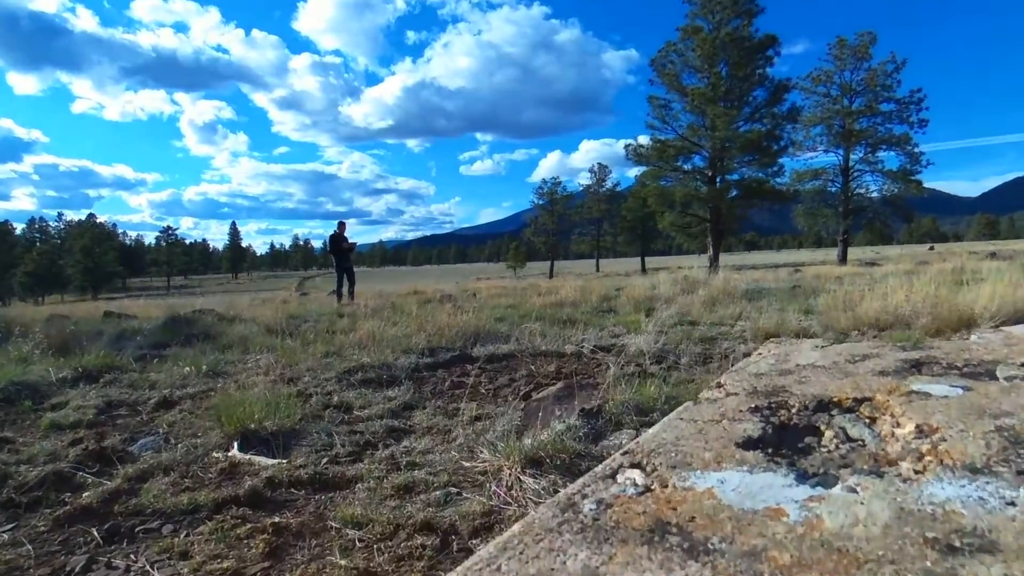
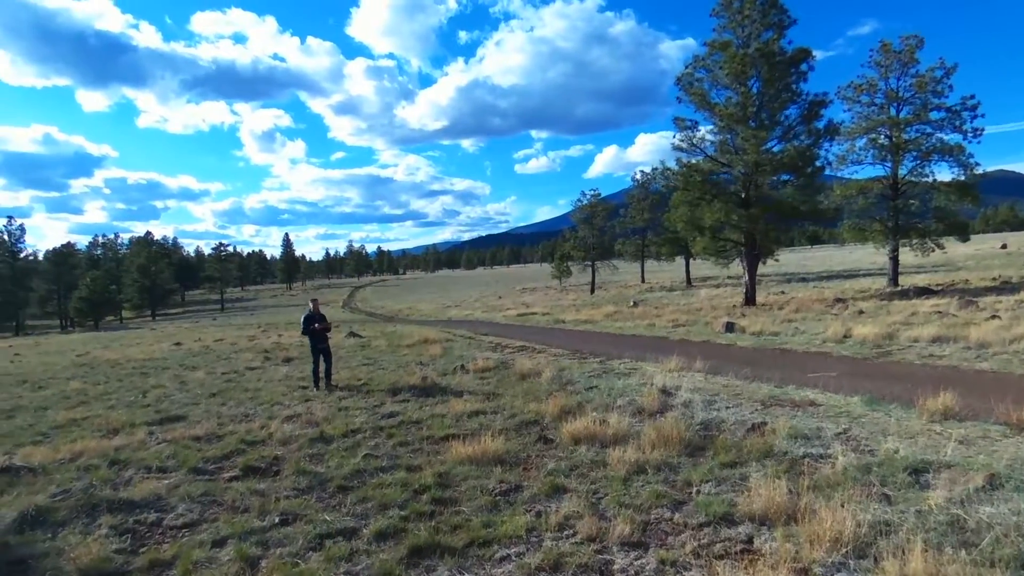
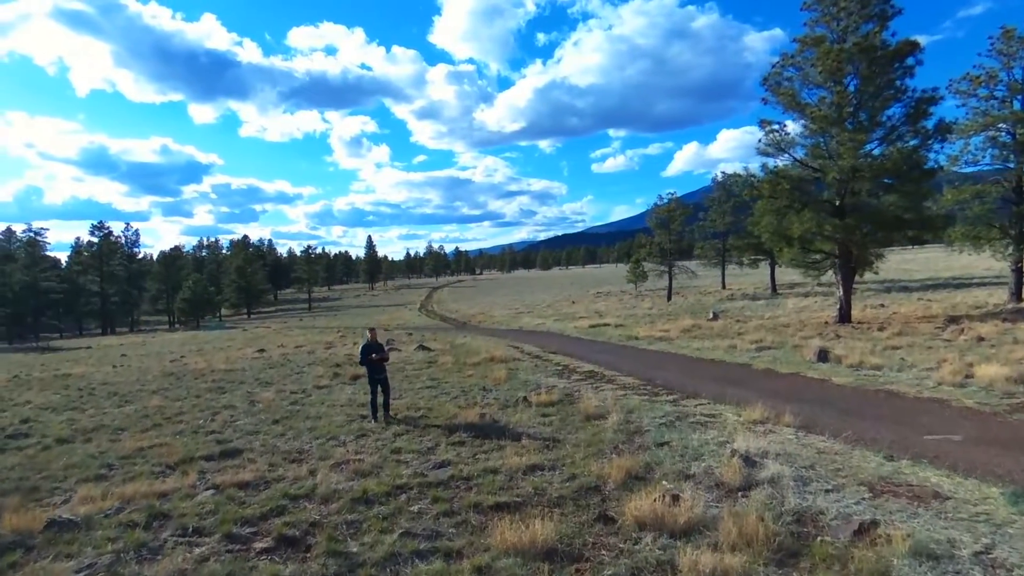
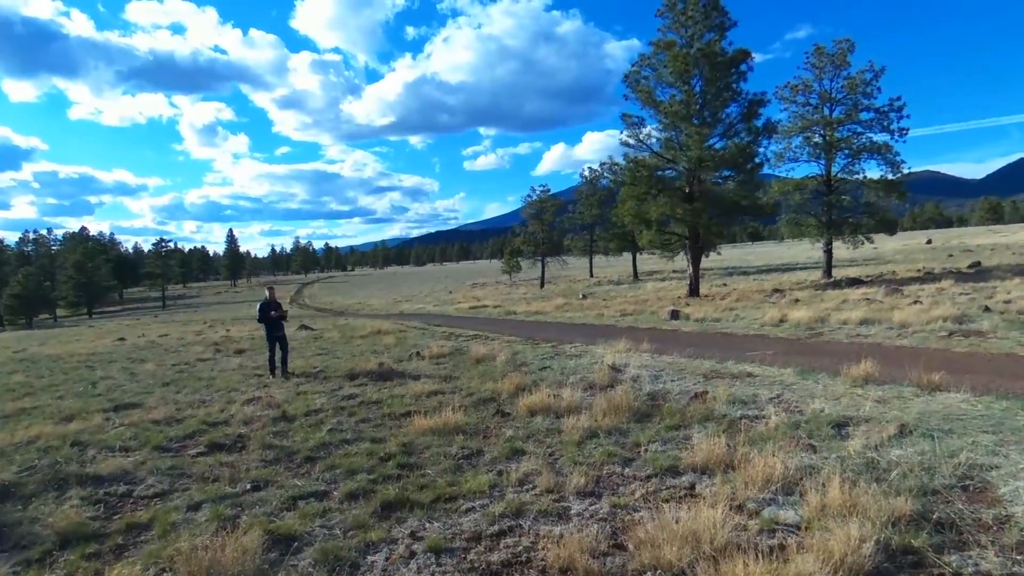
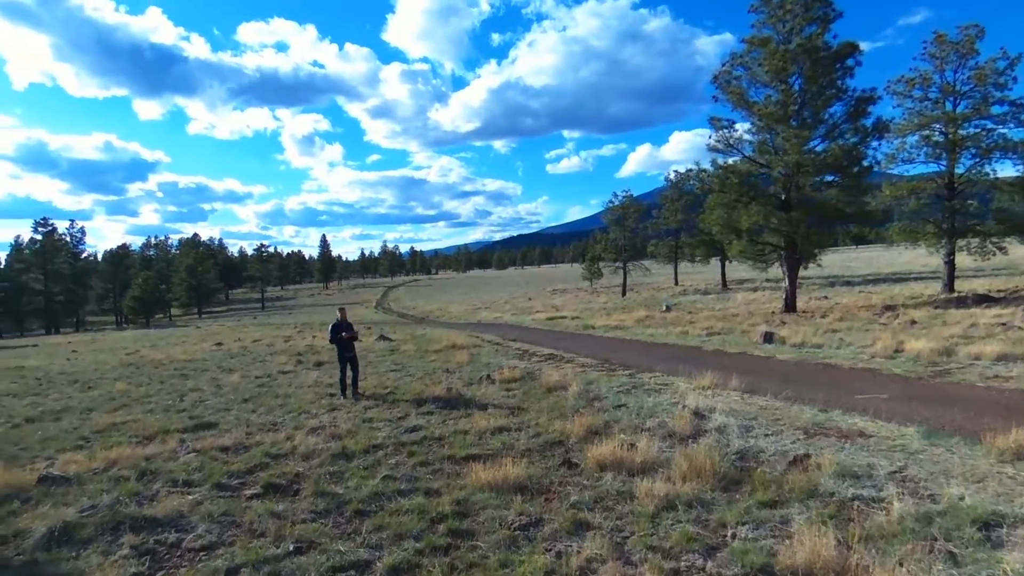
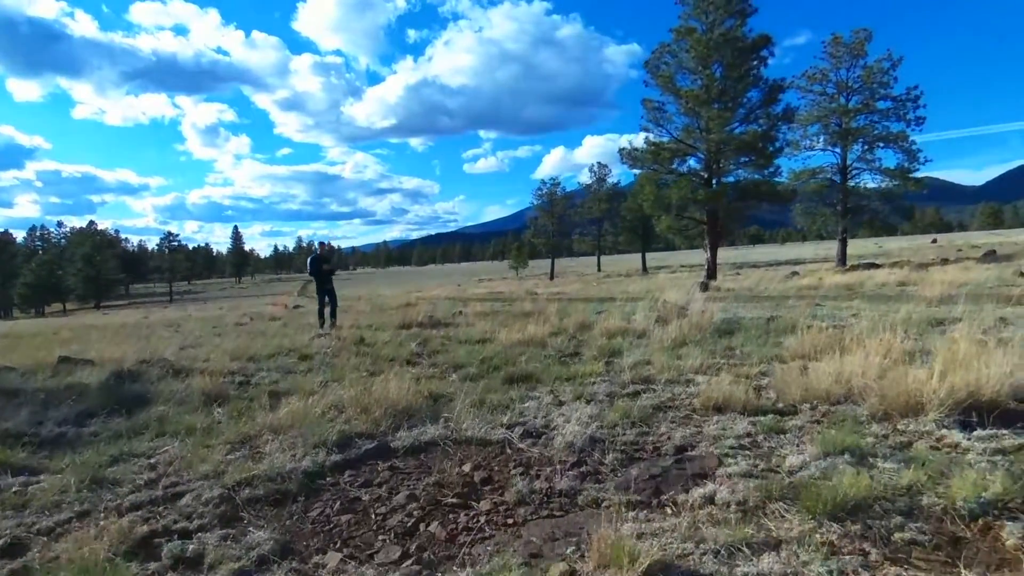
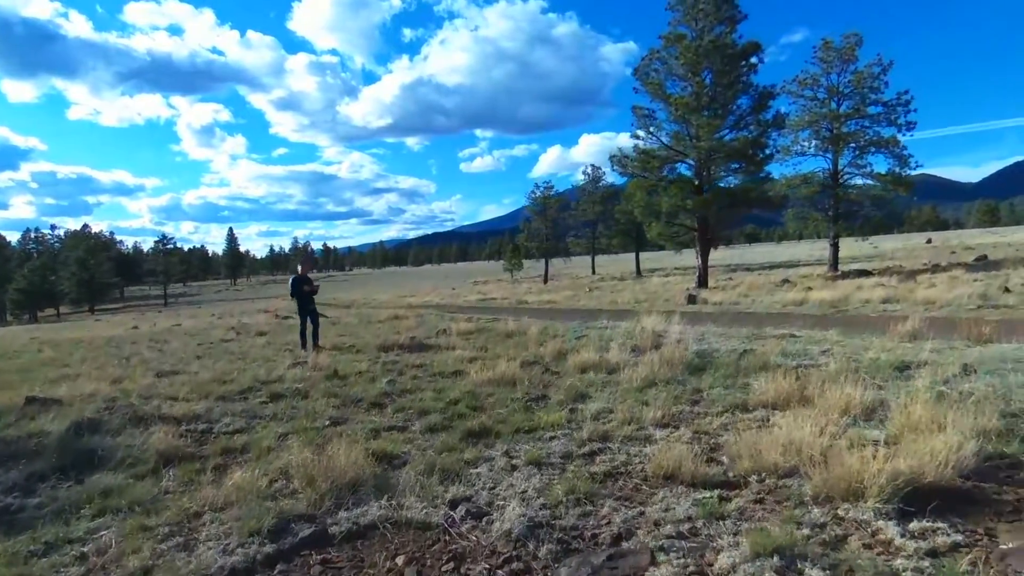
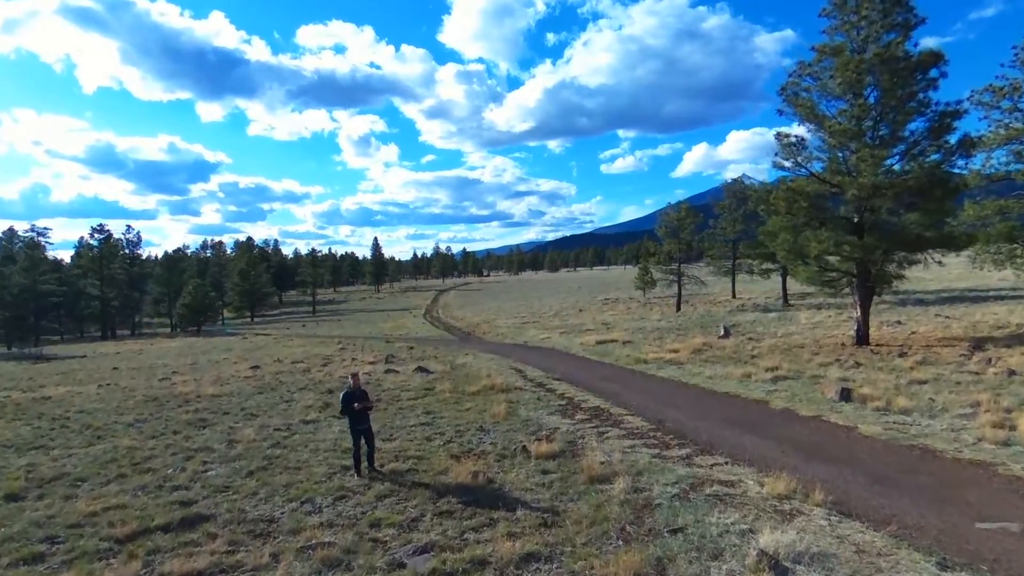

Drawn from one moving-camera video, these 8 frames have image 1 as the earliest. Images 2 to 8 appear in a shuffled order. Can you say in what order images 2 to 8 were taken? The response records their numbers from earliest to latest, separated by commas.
6, 7, 4, 2, 5, 3, 8
